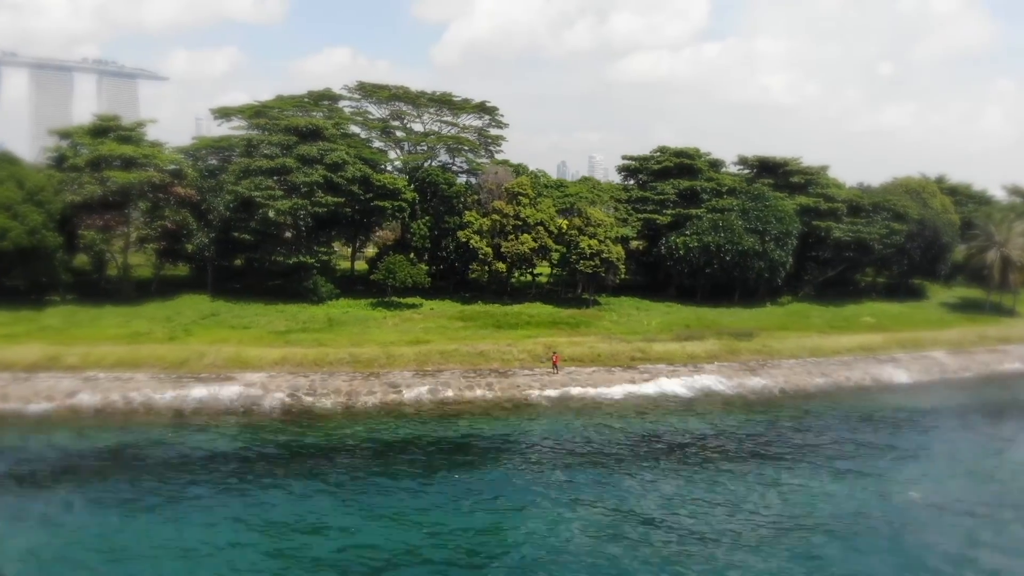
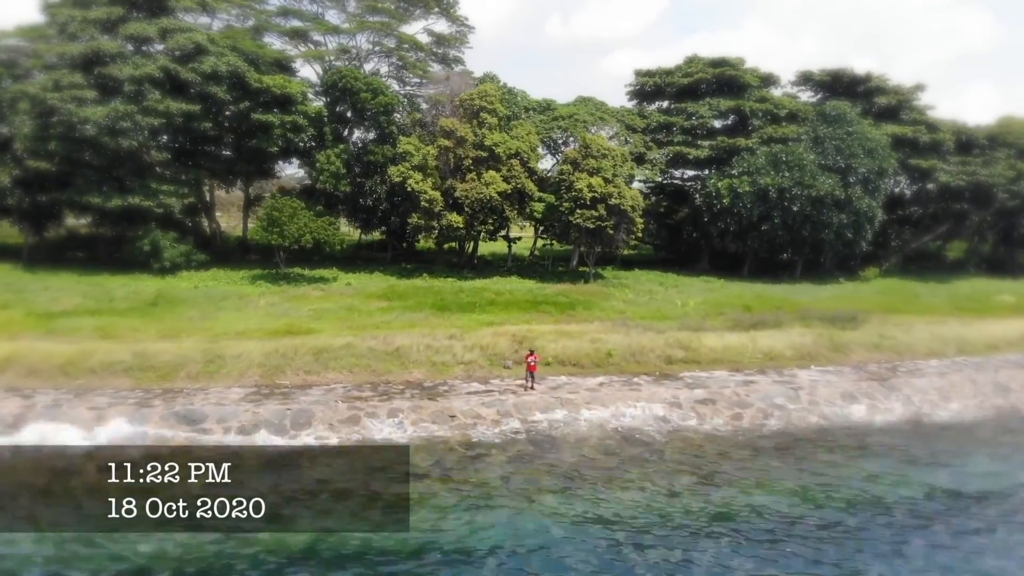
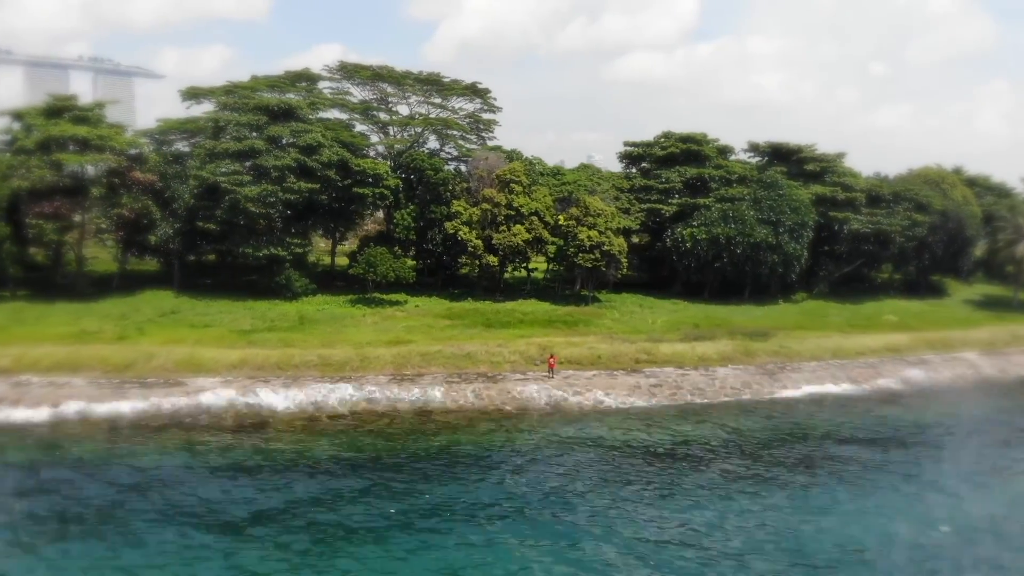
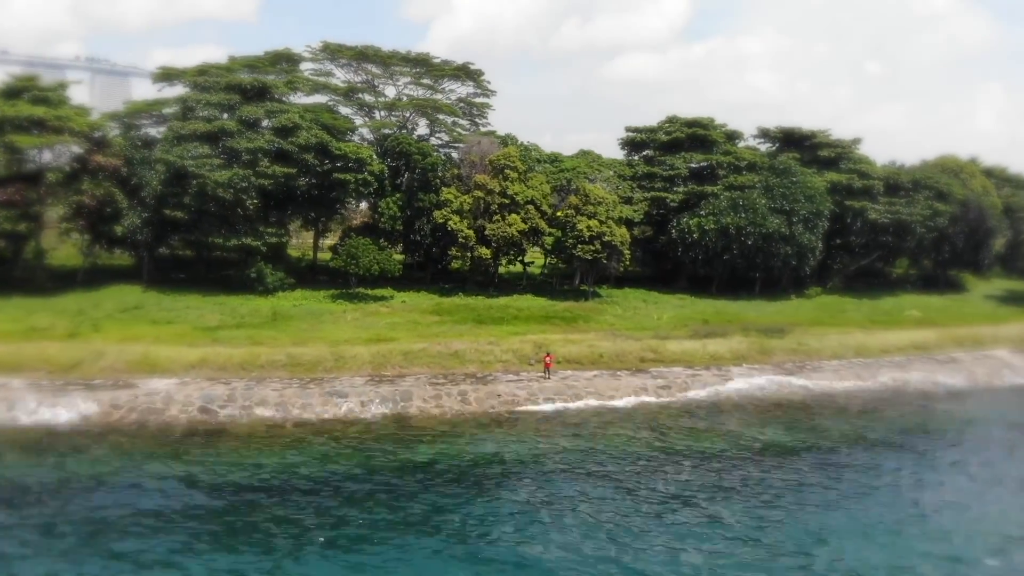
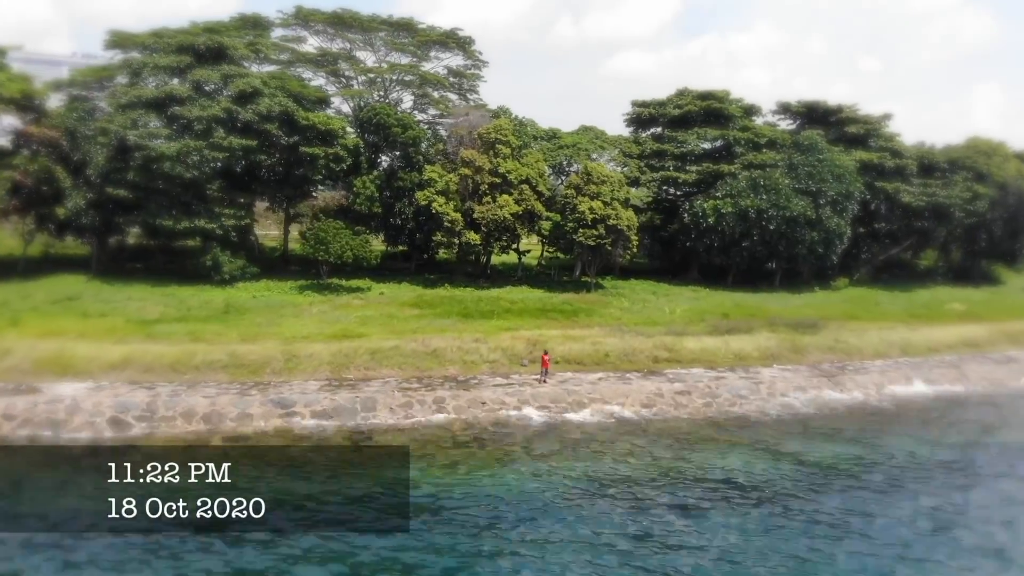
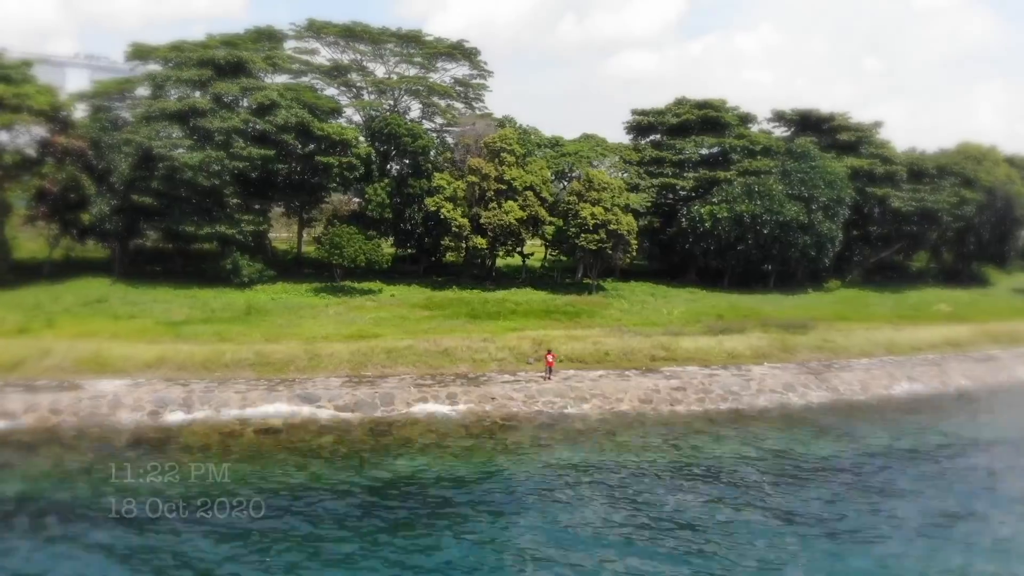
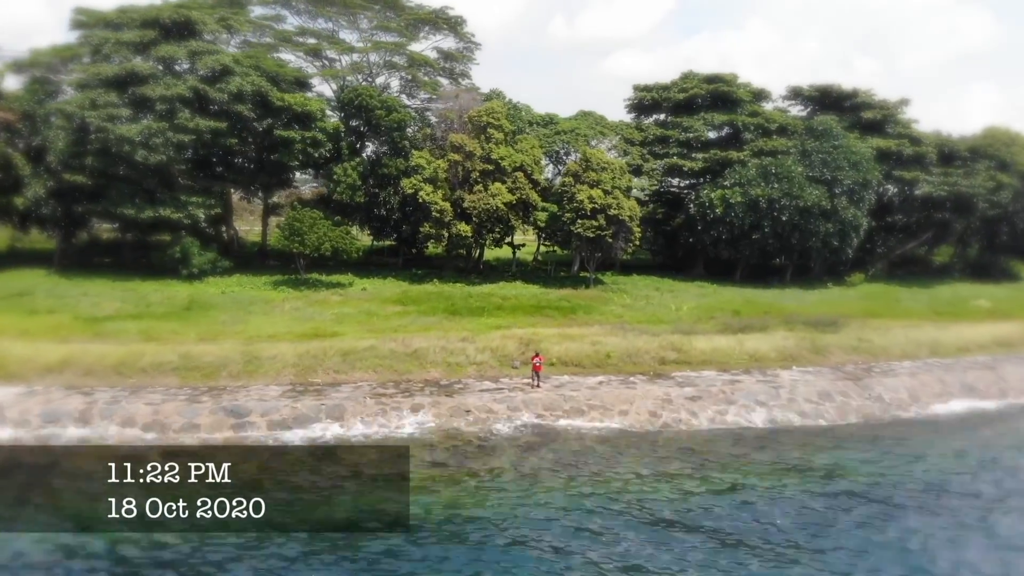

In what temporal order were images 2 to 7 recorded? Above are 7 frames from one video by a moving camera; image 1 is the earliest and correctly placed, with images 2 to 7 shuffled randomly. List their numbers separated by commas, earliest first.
3, 4, 6, 5, 7, 2
